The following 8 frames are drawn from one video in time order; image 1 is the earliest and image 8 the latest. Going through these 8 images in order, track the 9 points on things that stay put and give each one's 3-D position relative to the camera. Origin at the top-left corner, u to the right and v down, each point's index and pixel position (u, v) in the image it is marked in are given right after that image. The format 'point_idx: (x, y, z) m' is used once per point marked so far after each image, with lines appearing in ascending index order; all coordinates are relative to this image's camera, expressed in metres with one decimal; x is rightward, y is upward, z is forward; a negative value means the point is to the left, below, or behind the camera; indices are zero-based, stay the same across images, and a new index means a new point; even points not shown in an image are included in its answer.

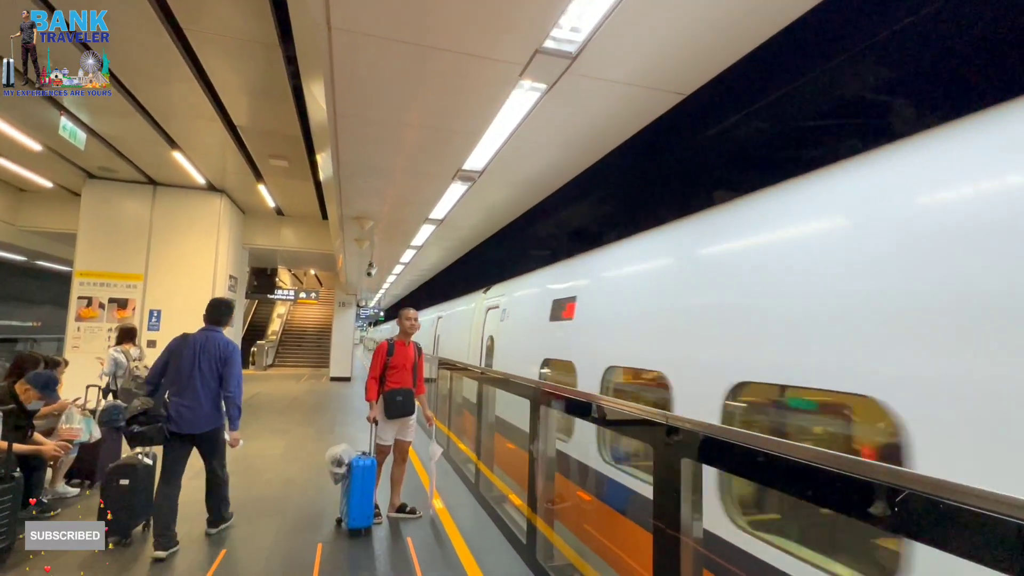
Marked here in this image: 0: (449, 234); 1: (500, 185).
0: (-0.8, +0.6, +8.4) m
1: (-0.1, +0.9, +6.5) m
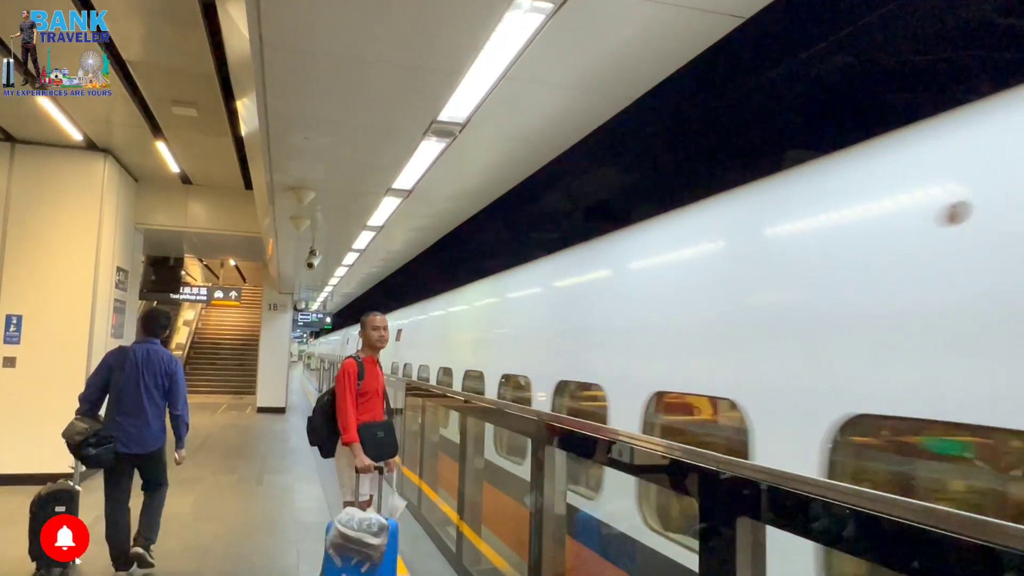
0: (-1.0, +0.6, +6.9) m
1: (-0.2, +0.9, +4.9) m
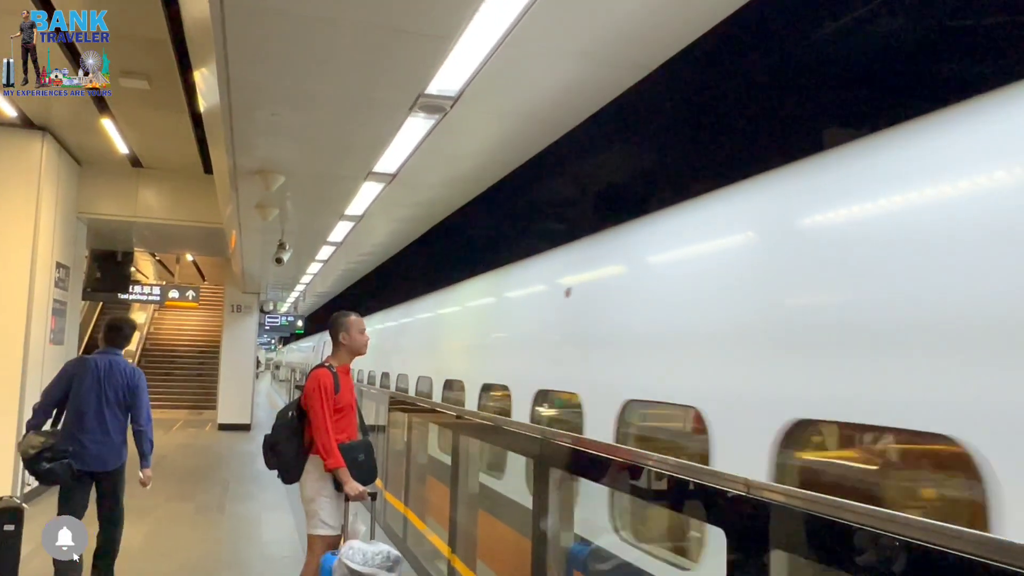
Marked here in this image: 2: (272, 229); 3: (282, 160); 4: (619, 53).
0: (-1.0, +0.6, +6.3) m
1: (-0.2, +0.9, +4.4) m
2: (-2.2, +0.6, +7.0) m
3: (-1.4, +0.8, +4.8) m
4: (+0.5, +1.1, +3.4) m
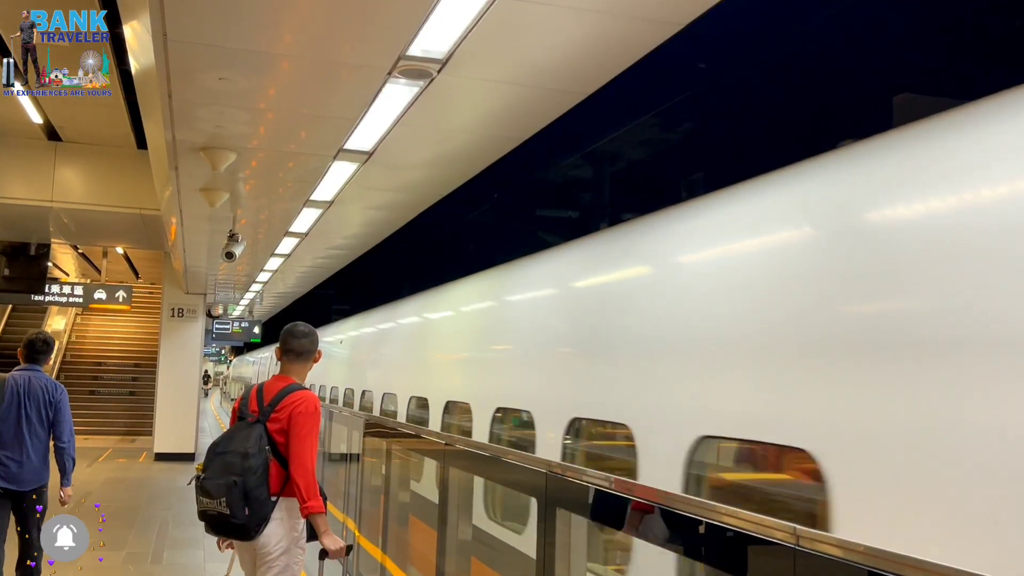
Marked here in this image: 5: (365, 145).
0: (-1.1, +0.7, +5.7) m
1: (-0.2, +0.9, +3.8) m
2: (-2.4, +0.6, +6.3) m
3: (-1.5, +0.8, +4.1) m
4: (+0.5, +1.1, +2.8) m
5: (-0.9, +0.8, +4.4) m
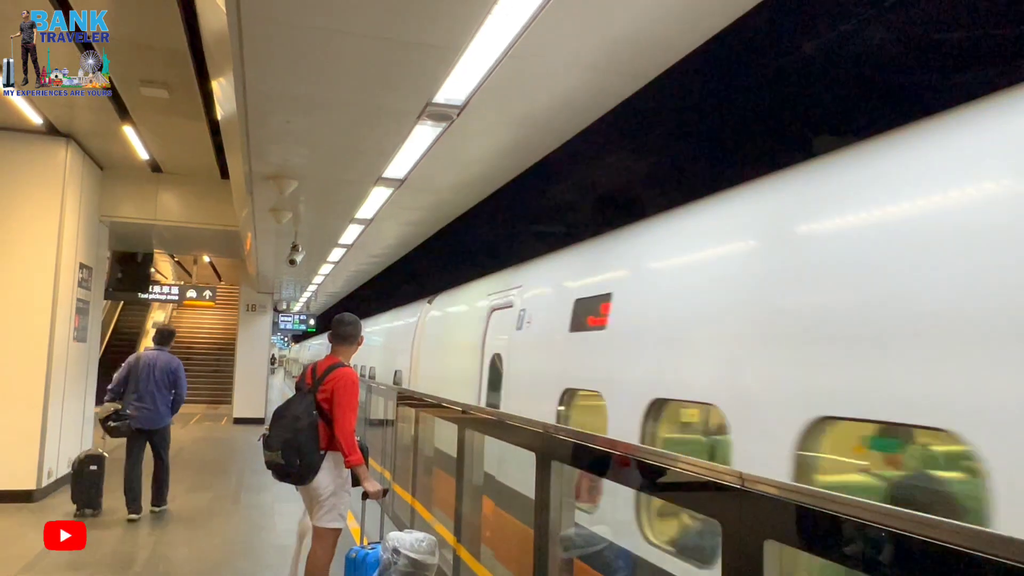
0: (-1.0, +0.6, +6.5) m
1: (-0.2, +0.9, +4.6) m
2: (-2.2, +0.5, +7.2) m
3: (-1.4, +0.8, +4.9) m
4: (+0.5, +1.1, +3.6) m
5: (-0.8, +0.8, +5.2) m
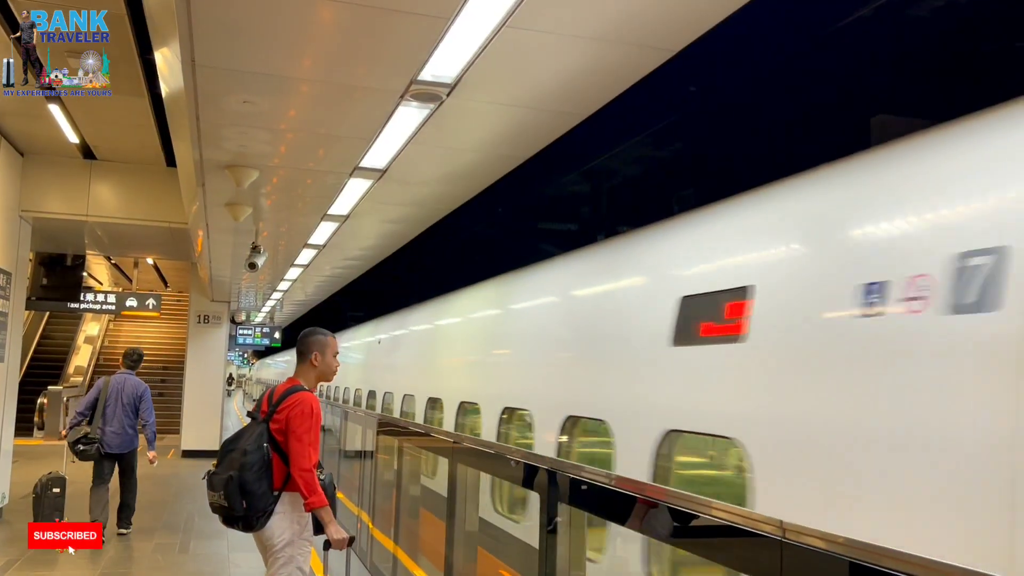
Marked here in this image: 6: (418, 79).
0: (-1.1, +0.6, +5.9) m
1: (-0.2, +0.9, +4.0) m
2: (-2.3, +0.5, +6.6) m
3: (-1.5, +0.8, +4.3) m
4: (+0.5, +1.0, +3.1) m
5: (-0.8, +0.8, +4.6) m
6: (-0.4, +0.9, +3.4) m
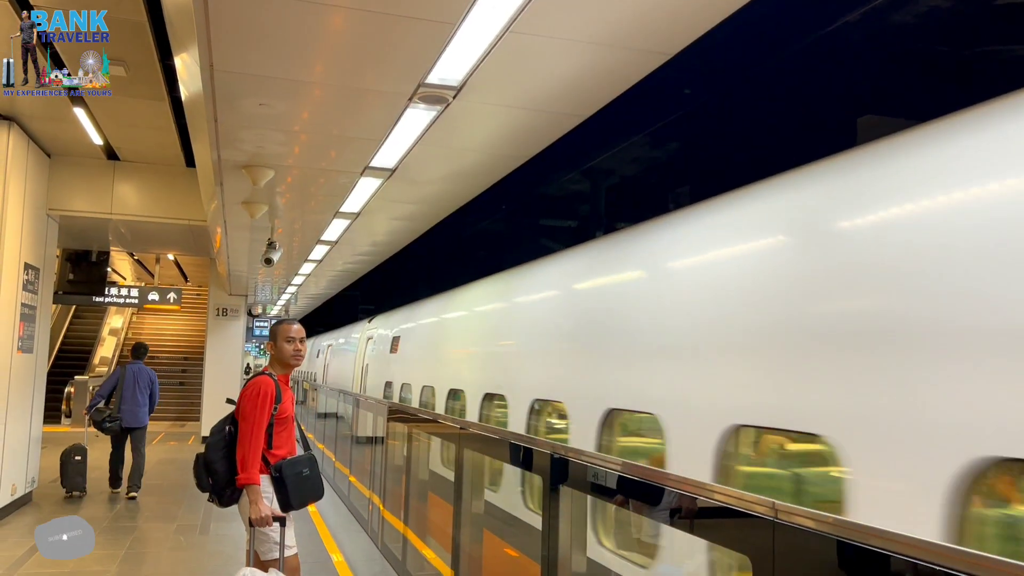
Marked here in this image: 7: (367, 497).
0: (-1.0, +0.6, +6.1) m
1: (-0.2, +0.9, +4.2) m
2: (-2.3, +0.6, +6.7) m
3: (-1.4, +0.8, +4.5) m
4: (+0.6, +1.1, +3.2) m
5: (-0.8, +0.8, +4.7) m
6: (-0.4, +1.0, +3.5) m
7: (-1.1, -1.5, +5.5) m
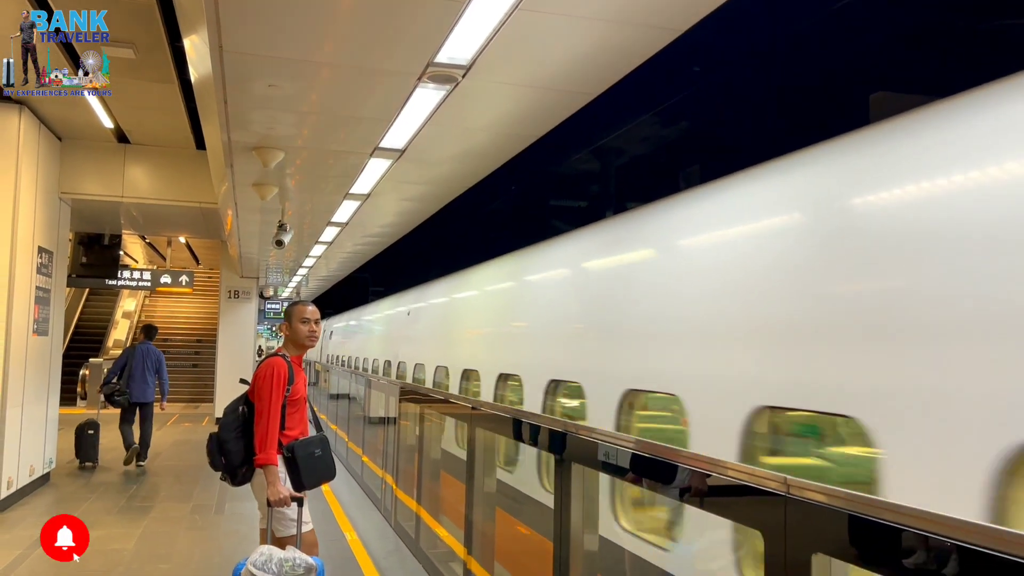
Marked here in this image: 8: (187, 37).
0: (-1.0, +0.8, +6.1) m
1: (-0.2, +1.0, +4.1) m
2: (-2.2, +0.7, +6.7) m
3: (-1.4, +0.9, +4.5) m
4: (+0.6, +1.2, +3.2) m
5: (-0.7, +0.9, +4.7) m
6: (-0.4, +1.1, +3.5) m
7: (-1.0, -1.4, +5.5) m
8: (-1.5, +1.2, +3.5) m
